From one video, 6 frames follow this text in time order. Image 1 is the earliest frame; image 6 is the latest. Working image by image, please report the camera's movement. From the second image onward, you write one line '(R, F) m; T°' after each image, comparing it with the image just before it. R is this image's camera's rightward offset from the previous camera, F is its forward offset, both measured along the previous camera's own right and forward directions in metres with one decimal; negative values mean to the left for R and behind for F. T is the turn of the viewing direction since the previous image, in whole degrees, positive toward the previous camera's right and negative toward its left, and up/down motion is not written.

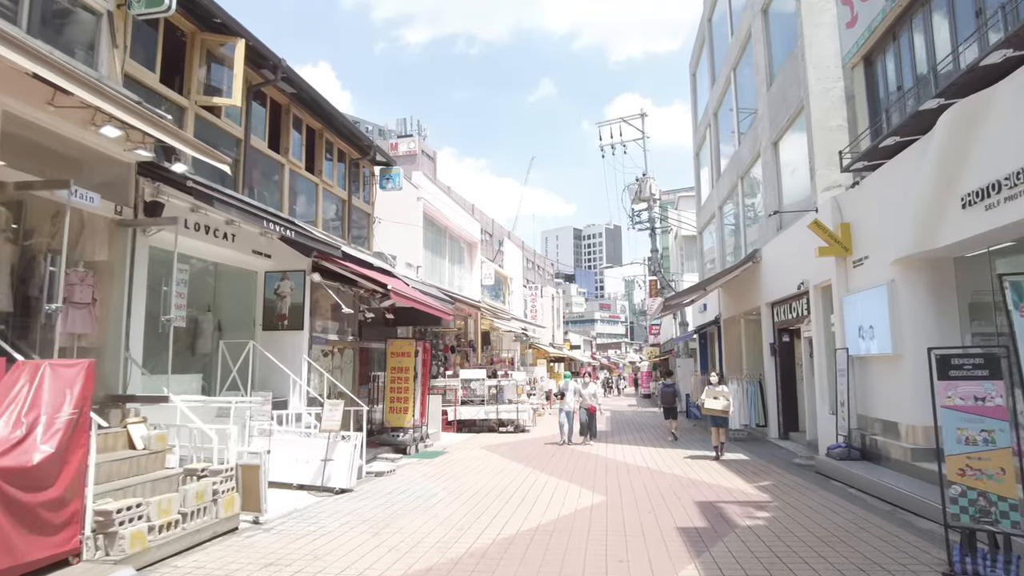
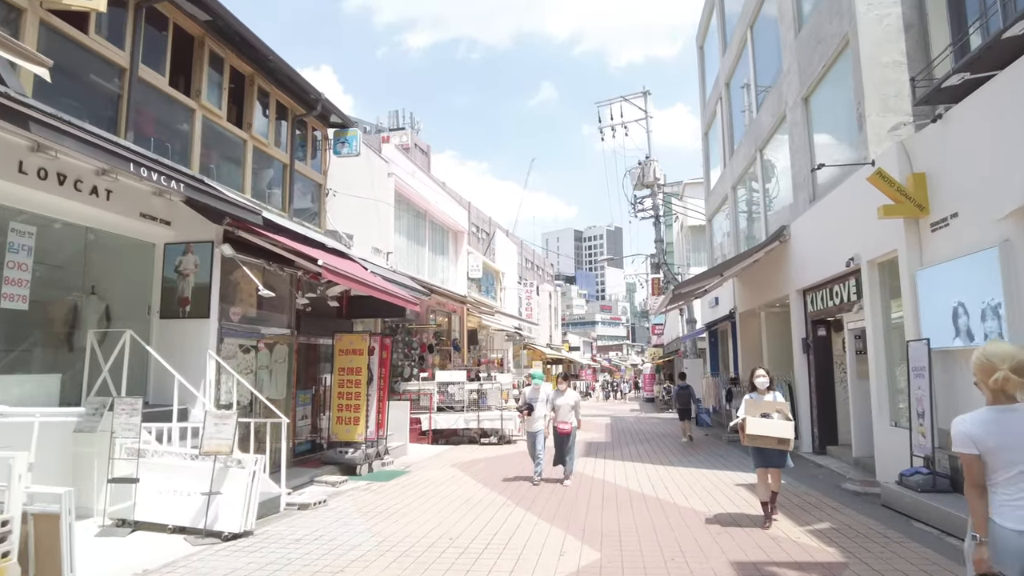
(+0.4, +2.2) m; 0°
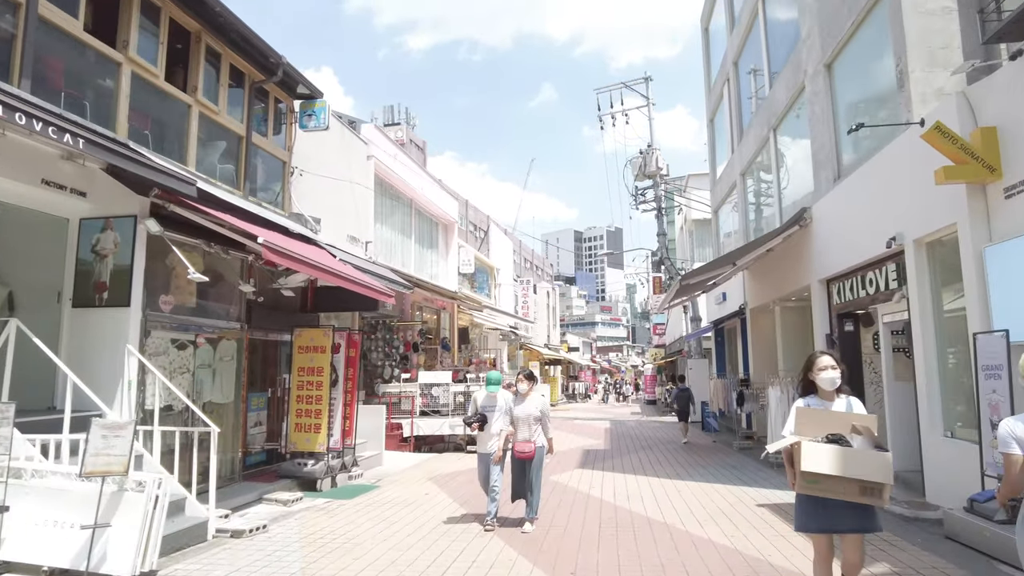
(+0.2, +1.2) m; 0°
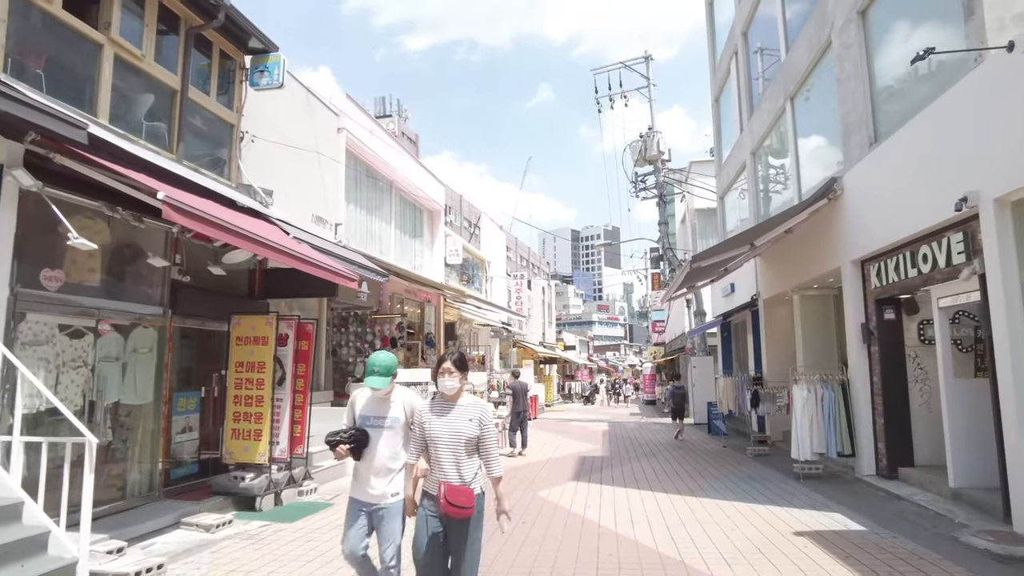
(+0.2, +1.4) m; 0°
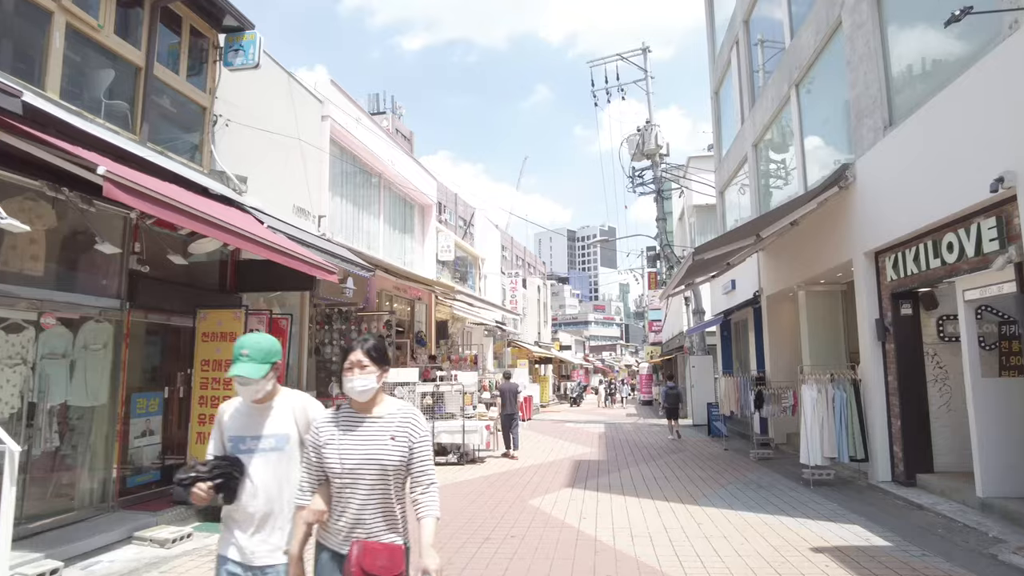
(+0.1, +0.6) m; 0°
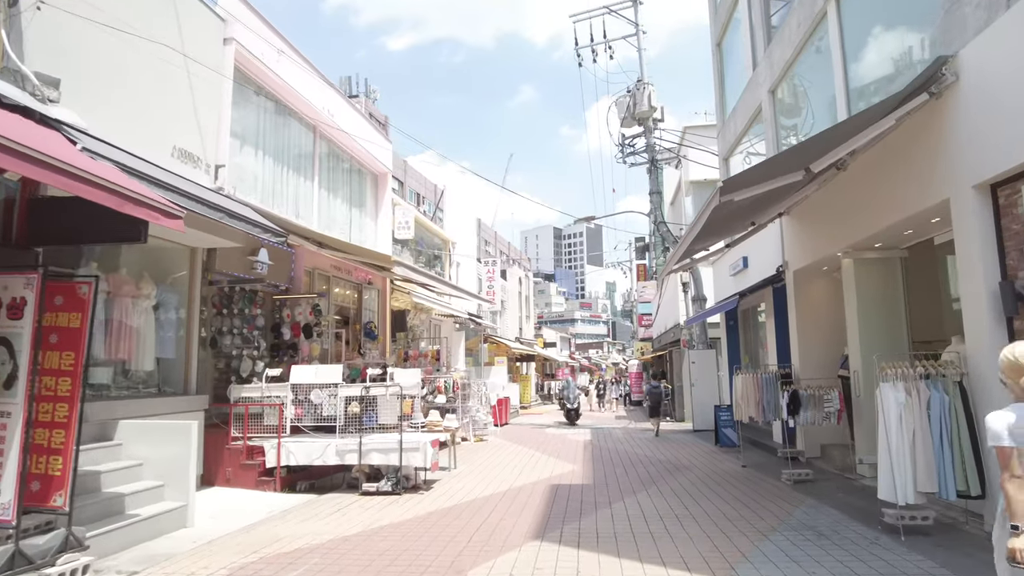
(+0.4, +2.7) m; +1°
